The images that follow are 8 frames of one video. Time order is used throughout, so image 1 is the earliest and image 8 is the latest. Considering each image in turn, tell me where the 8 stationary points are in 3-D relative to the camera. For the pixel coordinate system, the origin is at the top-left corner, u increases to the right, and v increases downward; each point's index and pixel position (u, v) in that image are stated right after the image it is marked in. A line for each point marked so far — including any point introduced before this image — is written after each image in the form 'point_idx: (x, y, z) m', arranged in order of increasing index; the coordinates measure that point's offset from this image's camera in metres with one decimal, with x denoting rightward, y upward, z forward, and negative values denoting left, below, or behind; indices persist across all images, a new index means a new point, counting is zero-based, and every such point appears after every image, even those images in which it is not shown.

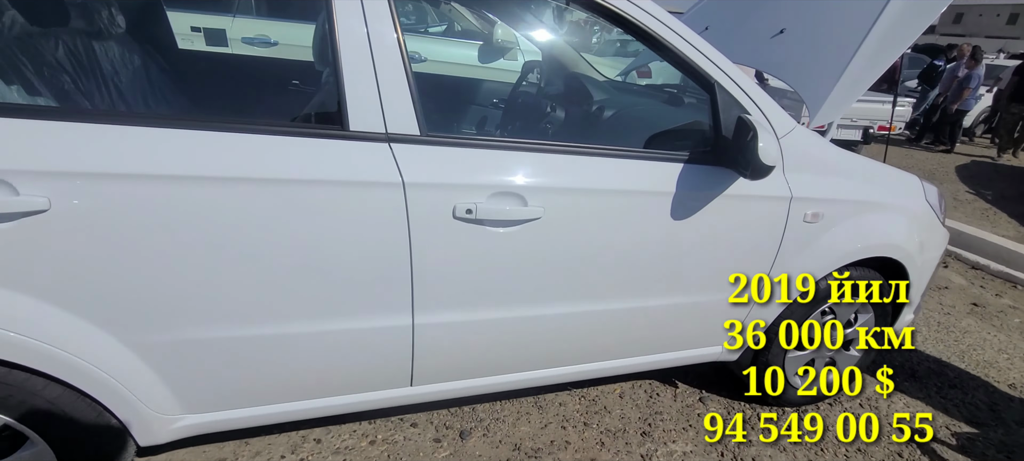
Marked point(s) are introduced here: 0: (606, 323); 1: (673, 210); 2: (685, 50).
0: (+0.3, -0.3, +1.8) m
1: (+0.5, +0.1, +1.7) m
2: (+0.6, +0.6, +1.7) m
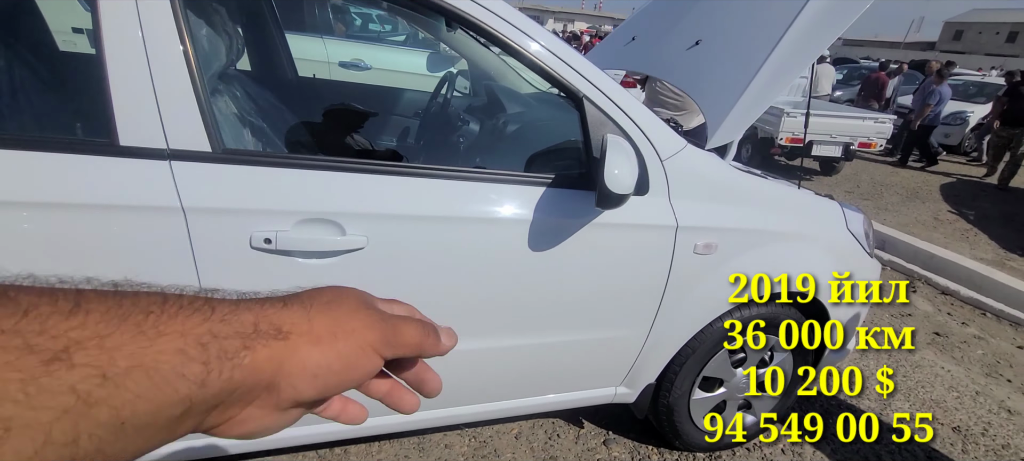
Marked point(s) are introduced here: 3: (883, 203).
0: (-0.2, -0.4, +1.6) m
1: (0.0, 0.0, +1.5) m
2: (+0.1, +0.5, +1.5) m
3: (+5.6, +0.4, +7.5) m
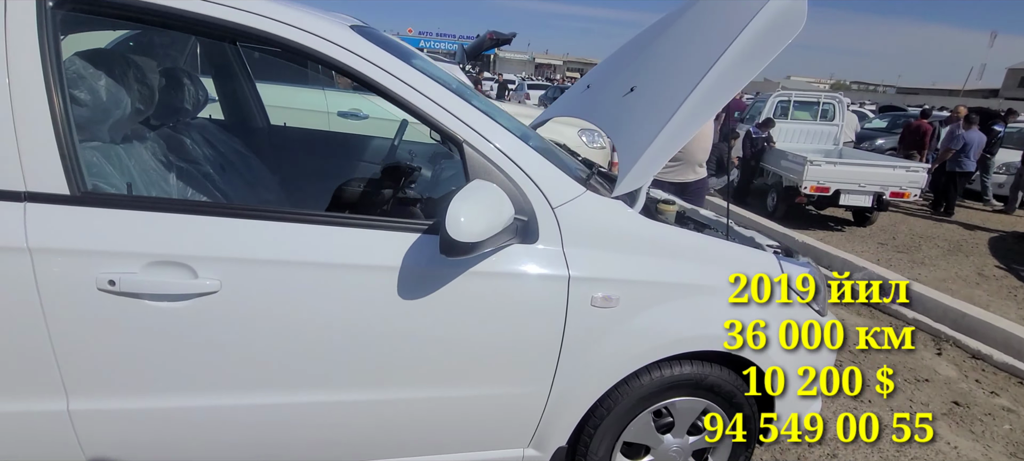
0: (-0.5, -0.6, +1.5) m
1: (-0.3, -0.2, +1.5) m
2: (-0.3, +0.4, +1.5) m
3: (+5.7, -0.4, +7.0) m
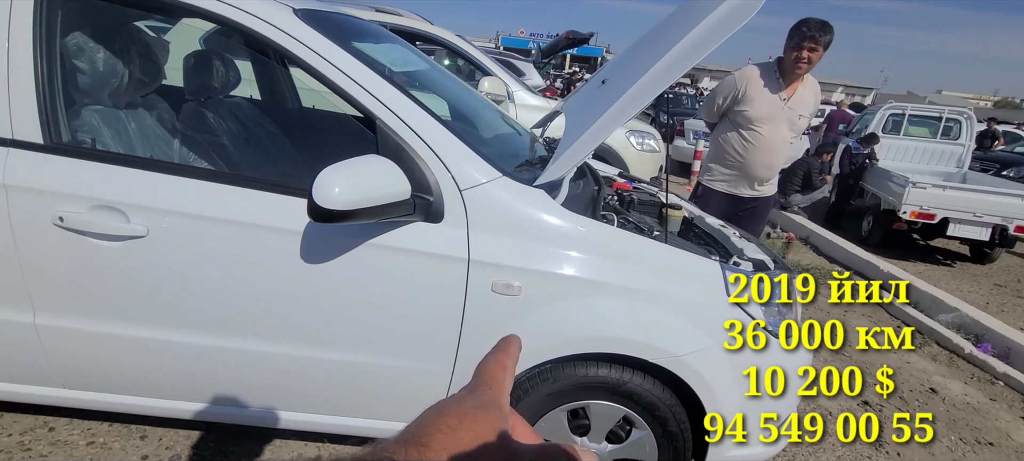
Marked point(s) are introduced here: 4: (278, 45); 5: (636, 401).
0: (-0.9, -0.4, +1.7) m
1: (-0.7, -0.1, +1.6) m
2: (-0.5, +0.5, +1.6) m
3: (+6.3, -0.9, +5.8) m
4: (-0.8, +0.6, +1.7) m
5: (+0.4, -0.6, +1.7) m
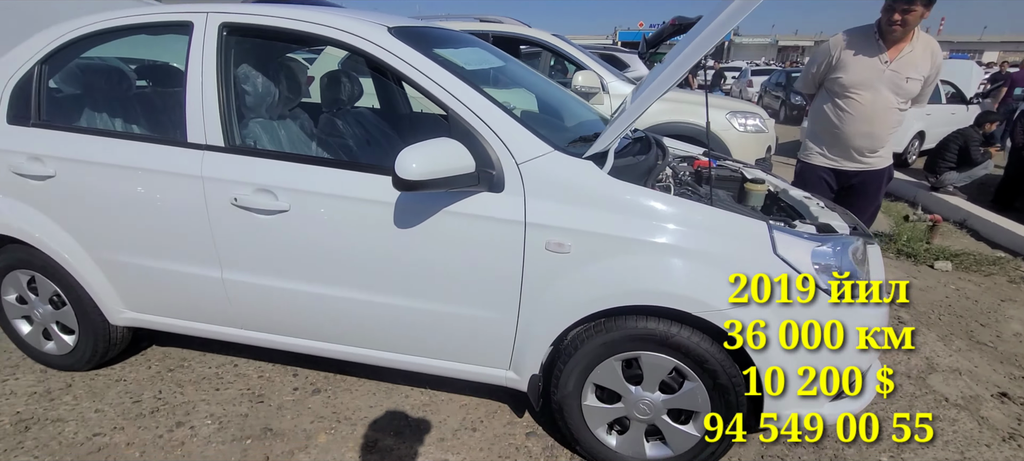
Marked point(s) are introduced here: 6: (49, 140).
0: (-0.6, -0.3, +2.1) m
1: (-0.5, 0.0, +2.0) m
2: (-0.3, +0.6, +2.0) m
3: (+7.3, -0.6, +4.4) m
4: (-0.6, +0.7, +2.1) m
5: (+0.7, -0.5, +1.9) m
6: (-2.2, +0.4, +2.4) m
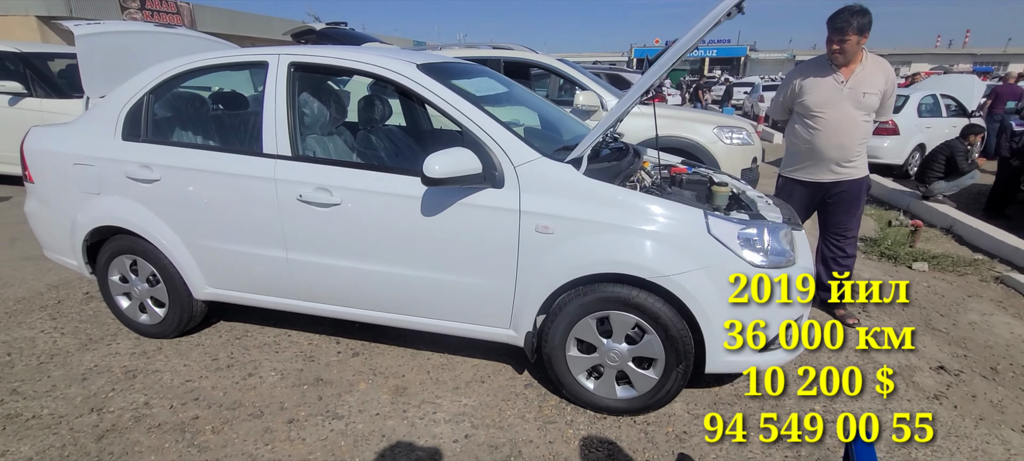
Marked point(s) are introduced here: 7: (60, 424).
0: (-0.6, -0.3, +2.7) m
1: (-0.5, +0.1, +2.6) m
2: (-0.3, +0.6, +2.6) m
3: (+7.4, -0.6, +4.7) m
4: (-0.6, +0.8, +2.7) m
5: (+0.6, -0.4, +2.4) m
6: (-2.2, +0.5, +3.0) m
7: (-2.4, -1.0, +2.6) m
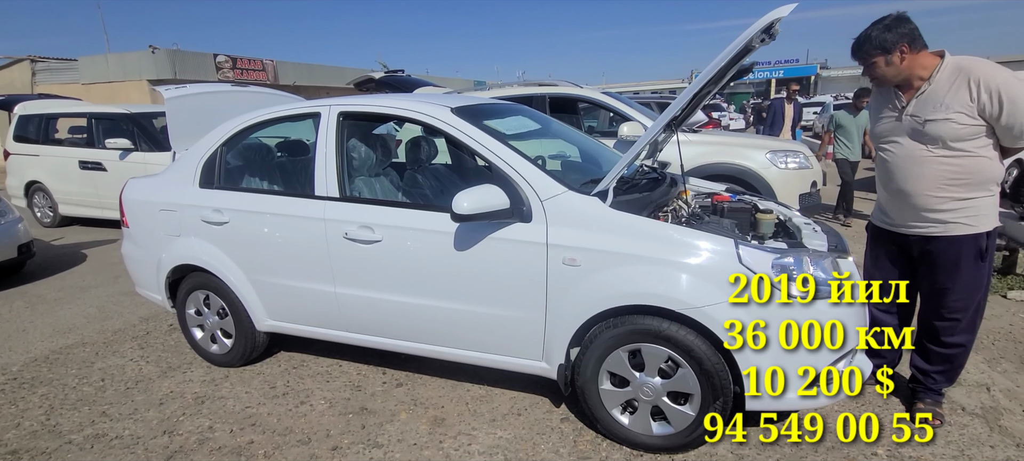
0: (-0.4, -0.5, +2.8) m
1: (-0.3, -0.1, +2.7) m
2: (-0.2, +0.5, +2.8) m
3: (+7.8, -0.8, +3.7) m
4: (-0.4, +0.6, +2.9) m
5: (+0.8, -0.5, +2.4) m
6: (-2.0, +0.2, +3.4) m
7: (-2.2, -1.2, +2.9) m
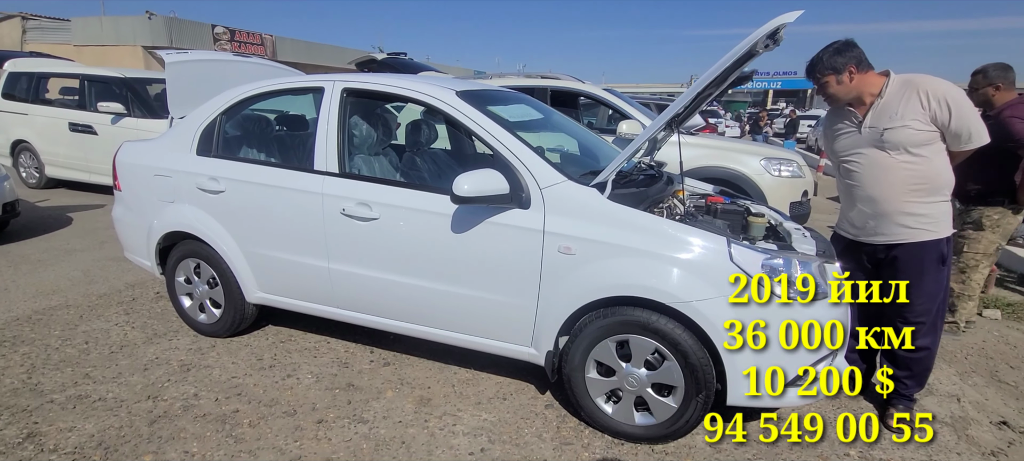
0: (-0.5, -0.4, +2.9) m
1: (-0.3, 0.0, +2.7) m
2: (-0.2, +0.5, +2.8) m
3: (+7.7, -1.2, +3.9) m
4: (-0.4, +0.7, +2.9) m
5: (+0.7, -0.5, +2.4) m
6: (-2.0, +0.4, +3.4) m
7: (-2.3, -1.0, +2.9) m
